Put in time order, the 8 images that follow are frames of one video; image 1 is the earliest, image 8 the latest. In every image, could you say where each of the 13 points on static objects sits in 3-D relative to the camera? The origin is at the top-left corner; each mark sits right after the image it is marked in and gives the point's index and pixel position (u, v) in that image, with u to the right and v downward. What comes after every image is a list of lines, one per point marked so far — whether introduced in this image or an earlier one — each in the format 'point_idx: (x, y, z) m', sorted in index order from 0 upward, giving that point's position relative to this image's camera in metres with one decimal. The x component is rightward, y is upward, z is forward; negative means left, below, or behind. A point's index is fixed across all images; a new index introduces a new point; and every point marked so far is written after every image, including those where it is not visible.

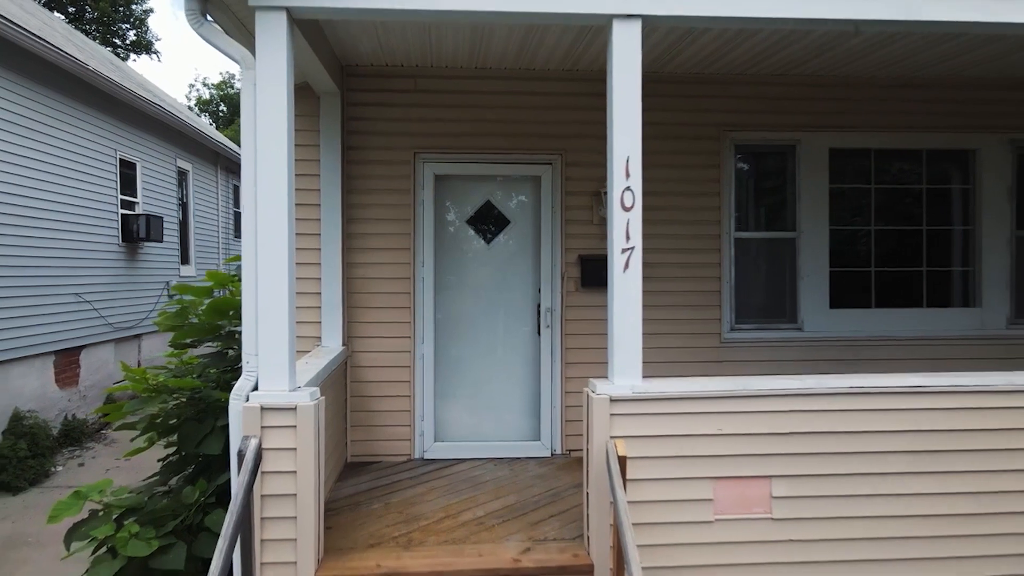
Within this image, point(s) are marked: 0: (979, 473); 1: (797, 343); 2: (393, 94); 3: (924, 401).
0: (+2.0, -0.8, +2.9) m
1: (+1.9, -0.4, +4.4) m
2: (-0.7, +1.2, +4.2) m
3: (+1.8, -0.5, +2.8) m
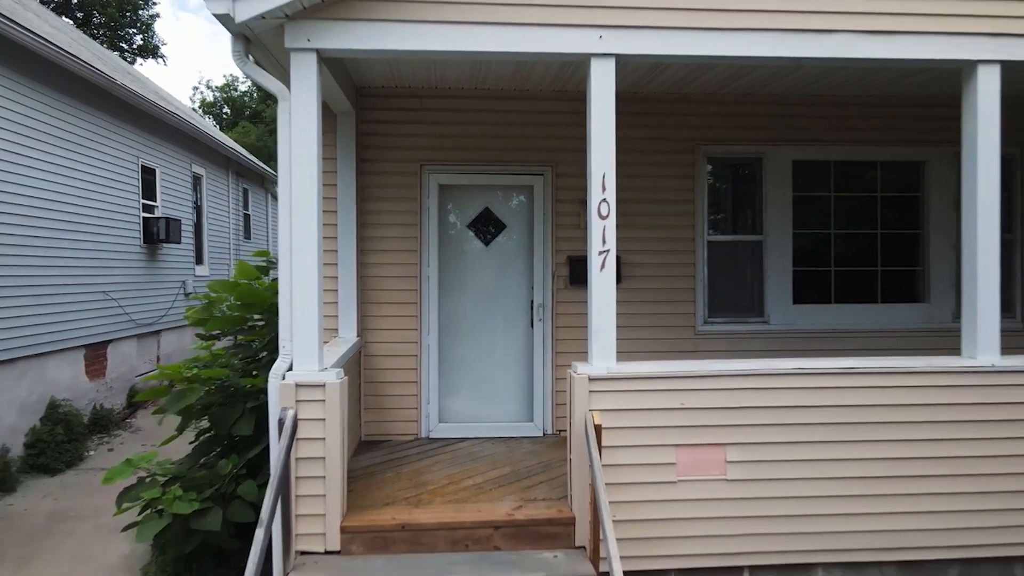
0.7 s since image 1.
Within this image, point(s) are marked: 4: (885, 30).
0: (+2.0, -0.8, +3.4) m
1: (+1.8, -0.3, +4.9) m
2: (-0.8, +1.2, +4.7) m
3: (+1.8, -0.5, +3.4) m
4: (+1.9, +1.3, +3.4) m
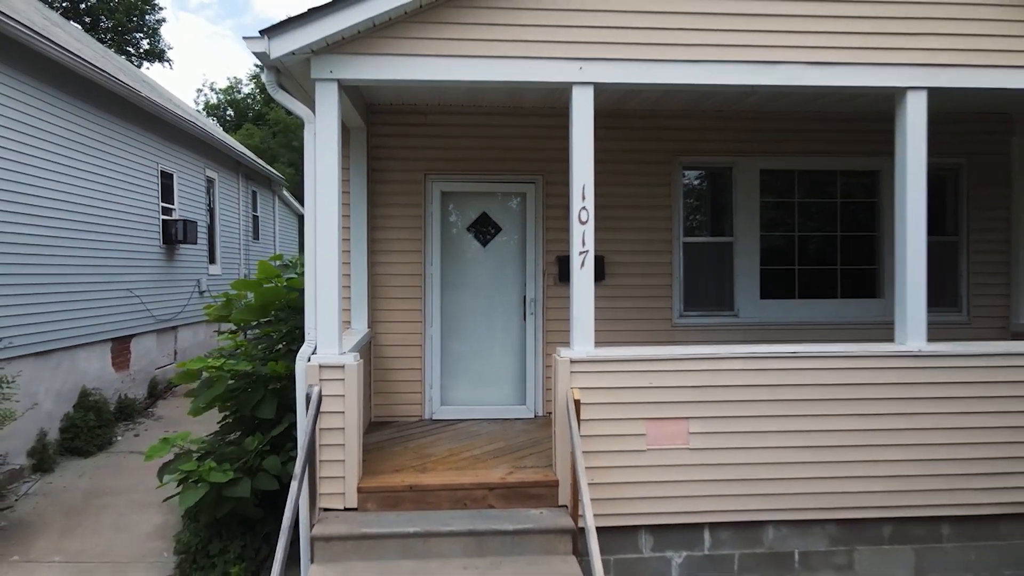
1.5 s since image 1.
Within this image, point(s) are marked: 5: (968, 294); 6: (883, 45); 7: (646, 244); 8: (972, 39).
0: (+2.0, -0.8, +3.9) m
1: (+1.8, -0.3, +5.4) m
2: (-0.8, +1.3, +5.3) m
3: (+1.7, -0.4, +3.9) m
4: (+1.9, +1.3, +4.0) m
5: (+3.8, 0.0, +5.5) m
6: (+2.2, +1.5, +4.0) m
7: (+1.1, +0.4, +5.4) m
8: (+2.8, +1.5, +4.0) m
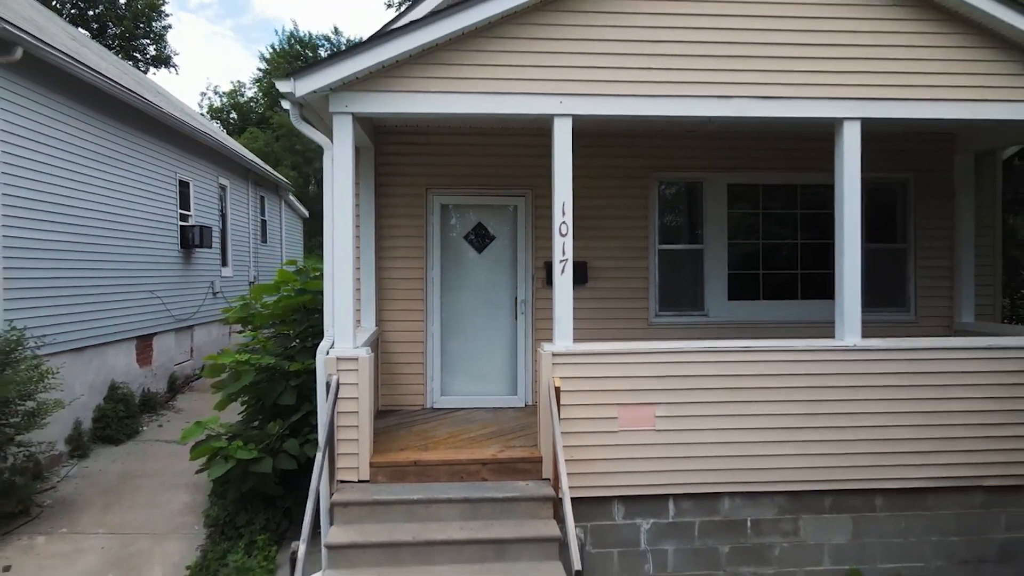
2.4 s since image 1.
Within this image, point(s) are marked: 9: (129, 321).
0: (+1.9, -0.8, +4.5) m
1: (+1.7, -0.3, +6.0) m
2: (-0.9, +1.2, +5.9) m
3: (+1.6, -0.5, +4.5) m
4: (+1.8, +1.3, +4.6) m
5: (+3.7, -0.1, +6.2) m
6: (+2.2, +1.4, +4.6) m
7: (+1.0, +0.3, +6.0) m
8: (+2.7, +1.5, +4.7) m
9: (-4.6, -0.4, +8.2) m
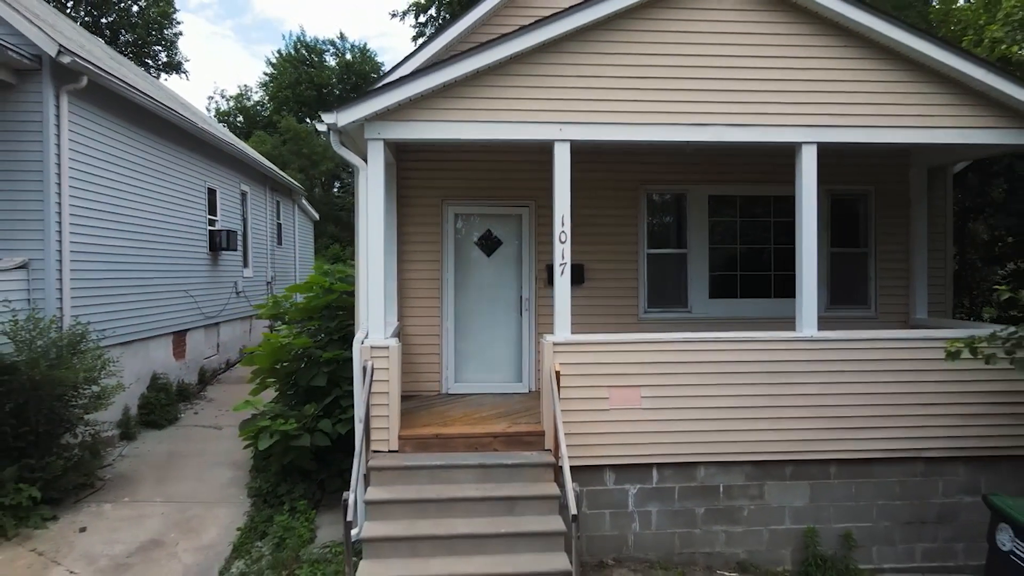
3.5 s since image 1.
0: (+2.0, -0.8, +5.3) m
1: (+1.8, -0.3, +6.8) m
2: (-0.8, +1.2, +6.7) m
3: (+1.7, -0.5, +5.3) m
4: (+1.8, +1.3, +5.4) m
5: (+3.8, -0.1, +6.9) m
6: (+2.2, +1.4, +5.4) m
7: (+1.1, +0.3, +6.8) m
8: (+2.8, +1.5, +5.4) m
9: (-4.6, -0.4, +8.9) m
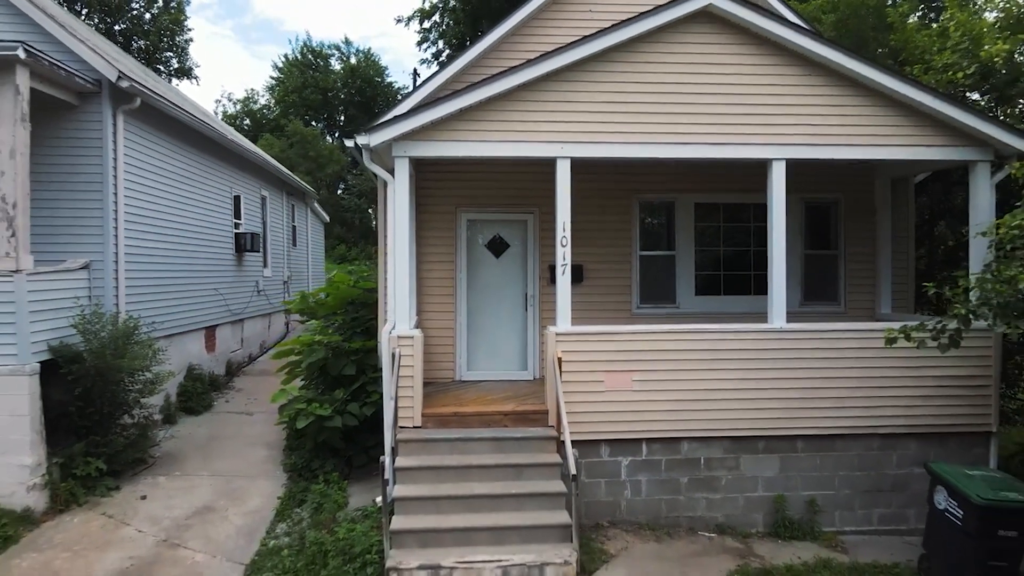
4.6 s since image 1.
0: (+2.0, -0.8, +6.1) m
1: (+1.9, -0.3, +7.6) m
2: (-0.8, +1.3, +7.4) m
3: (+1.8, -0.4, +6.1) m
4: (+1.9, +1.3, +6.2) m
5: (+3.9, 0.0, +7.7) m
6: (+2.3, +1.5, +6.2) m
7: (+1.1, +0.4, +7.6) m
8: (+2.9, +1.5, +6.2) m
9: (-4.5, -0.4, +9.7) m
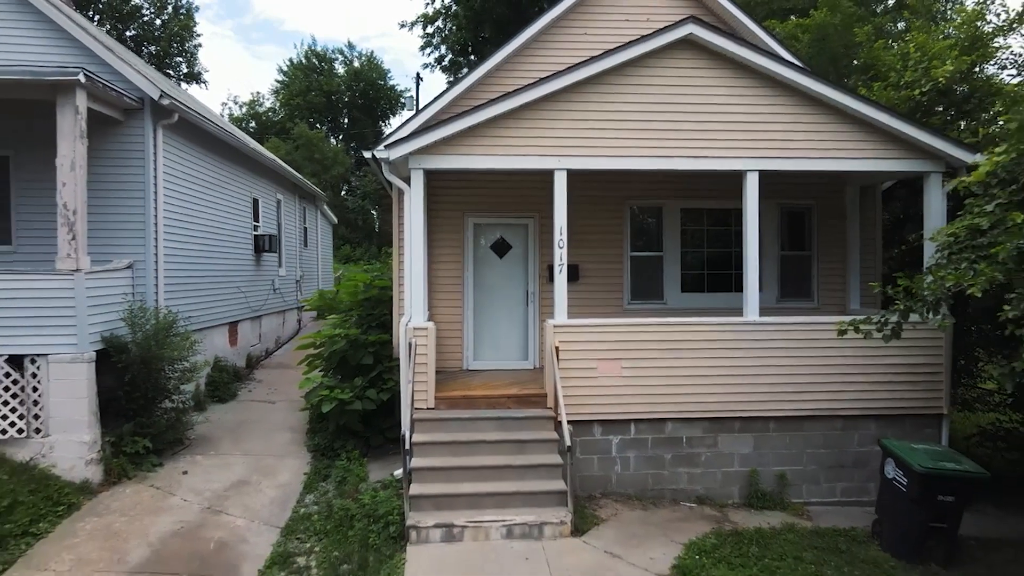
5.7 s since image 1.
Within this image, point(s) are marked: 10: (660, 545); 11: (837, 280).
0: (+2.1, -0.7, +6.9) m
1: (+1.9, -0.3, +8.4) m
2: (-0.7, +1.3, +8.2) m
3: (+1.8, -0.4, +6.8) m
4: (+1.9, +1.4, +6.9) m
5: (+3.9, 0.0, +8.5) m
6: (+2.3, +1.5, +6.9) m
7: (+1.2, +0.4, +8.3) m
8: (+2.9, +1.5, +7.0) m
9: (-4.5, -0.4, +10.5) m
10: (+1.3, -2.2, +5.7) m
11: (+4.1, +0.1, +8.5) m
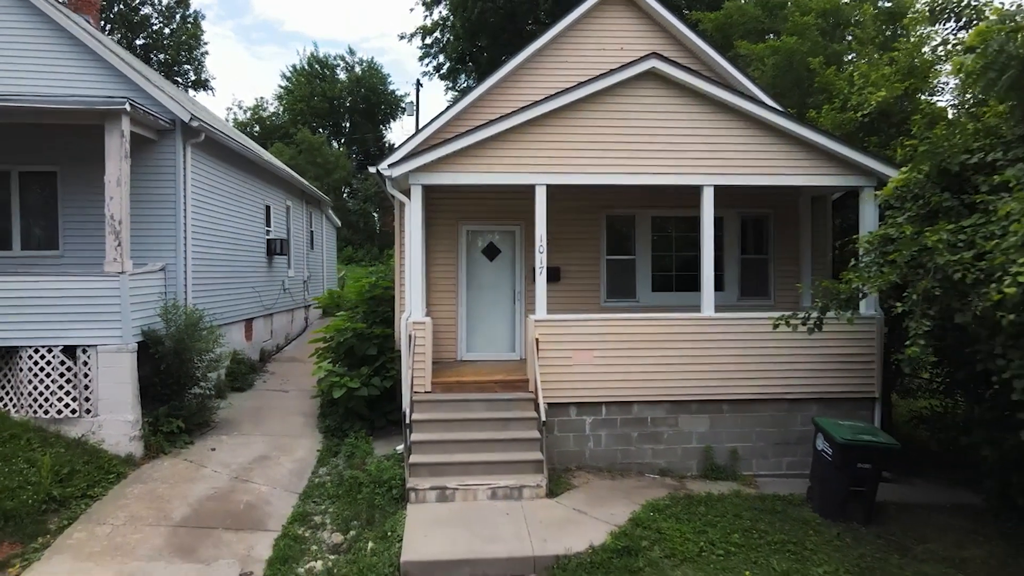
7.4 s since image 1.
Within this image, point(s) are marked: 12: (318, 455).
0: (+1.9, -0.7, +7.9) m
1: (+1.7, -0.3, +9.4) m
2: (-0.9, +1.3, +9.2) m
3: (+1.6, -0.4, +7.9) m
4: (+1.8, +1.4, +7.9) m
5: (+3.7, 0.0, +9.5) m
6: (+2.2, +1.5, +8.0) m
7: (+1.0, +0.4, +9.4) m
8: (+2.7, +1.5, +8.0) m
9: (-4.6, -0.4, +11.5) m
10: (+1.1, -2.2, +6.7) m
11: (+4.0, +0.1, +9.5) m
12: (-2.4, -2.0, +8.1) m
